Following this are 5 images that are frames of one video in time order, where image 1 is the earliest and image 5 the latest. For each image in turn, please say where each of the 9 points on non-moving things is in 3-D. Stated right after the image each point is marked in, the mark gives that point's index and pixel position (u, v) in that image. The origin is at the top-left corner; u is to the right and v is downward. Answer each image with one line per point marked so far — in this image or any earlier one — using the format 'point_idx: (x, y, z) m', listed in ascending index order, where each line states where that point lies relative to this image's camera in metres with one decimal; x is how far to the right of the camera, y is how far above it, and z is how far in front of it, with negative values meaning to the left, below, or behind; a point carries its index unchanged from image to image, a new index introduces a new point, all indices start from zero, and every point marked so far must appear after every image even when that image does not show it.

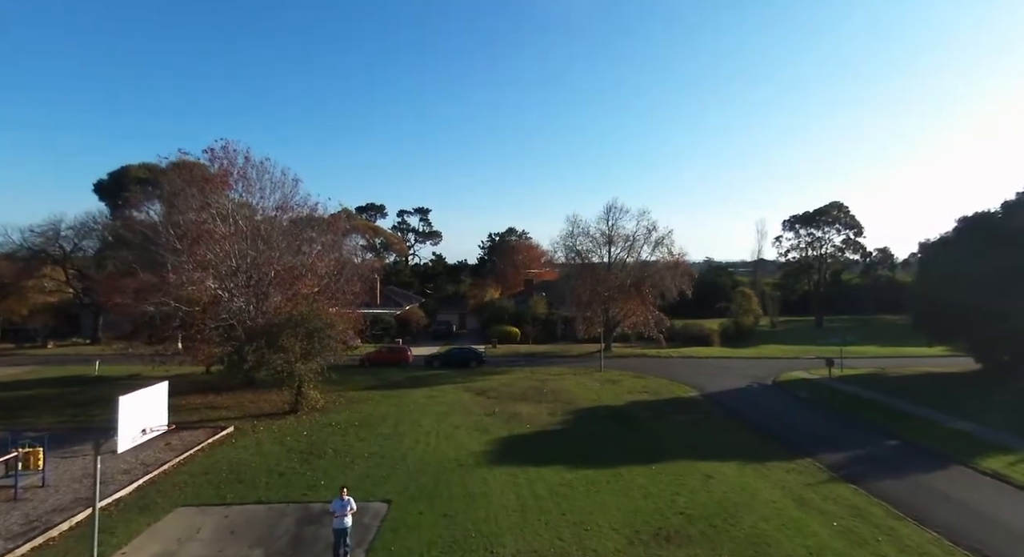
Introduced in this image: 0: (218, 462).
0: (-9.6, -6.0, +18.7) m
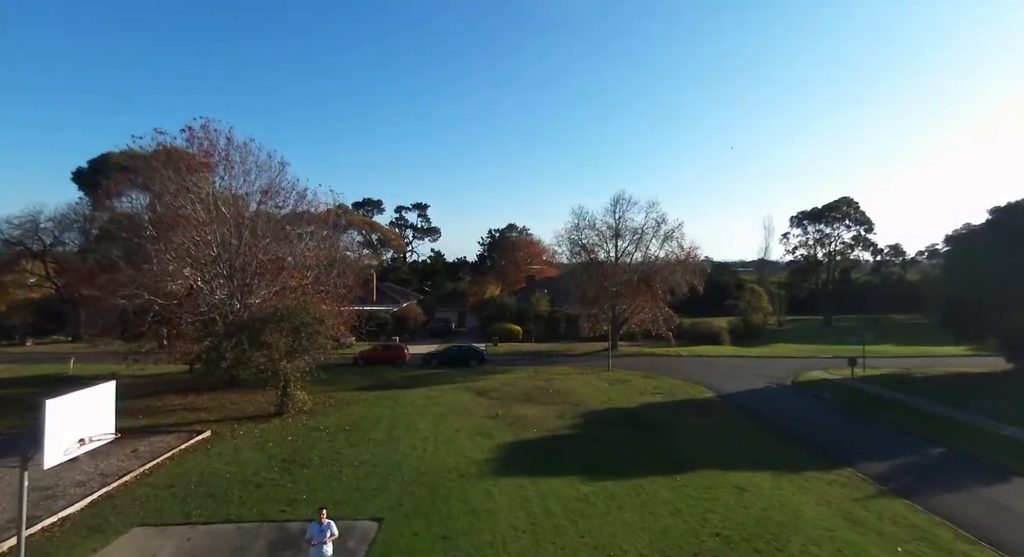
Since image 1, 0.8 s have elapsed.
0: (-9.4, -5.7, +16.6) m
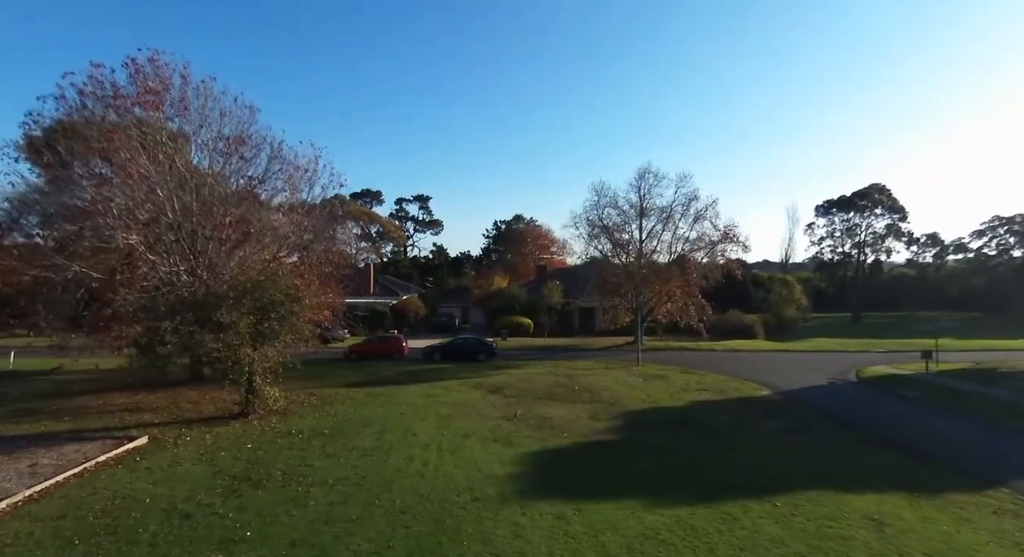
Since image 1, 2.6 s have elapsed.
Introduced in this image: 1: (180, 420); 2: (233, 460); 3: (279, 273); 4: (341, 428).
0: (-8.7, -4.5, +11.9) m
1: (-10.7, -4.6, +18.3) m
2: (-7.1, -4.6, +14.6) m
3: (-7.8, +0.2, +19.2) m
4: (-5.3, -4.6, +17.7) m
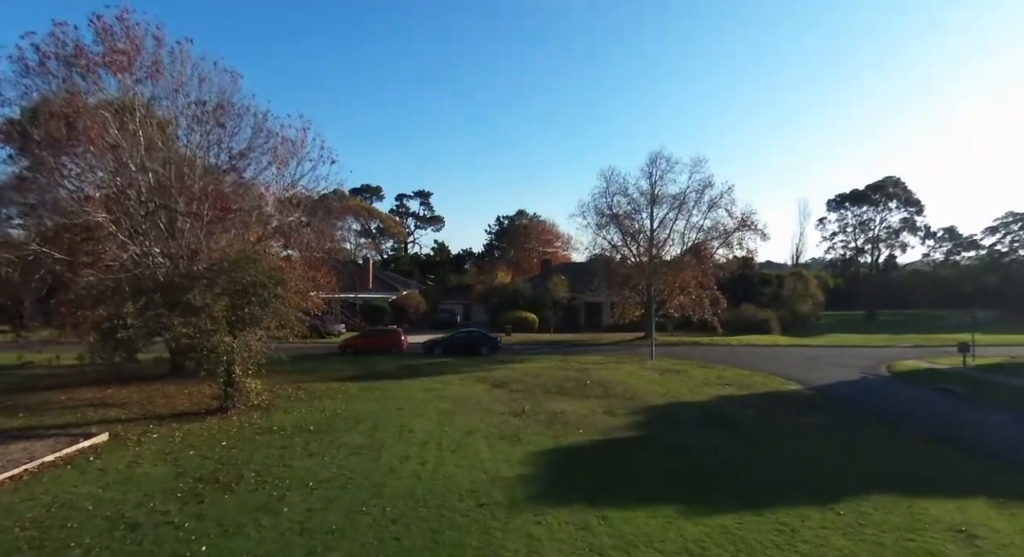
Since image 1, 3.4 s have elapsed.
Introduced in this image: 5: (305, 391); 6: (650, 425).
0: (-8.4, -3.9, +10.0) m
1: (-10.4, -4.0, +16.5) m
2: (-6.9, -4.0, +12.7) m
3: (-7.6, +0.8, +17.4) m
4: (-5.1, -4.0, +15.8) m
5: (-7.2, -3.9, +19.8) m
6: (+3.9, -4.2, +16.2) m
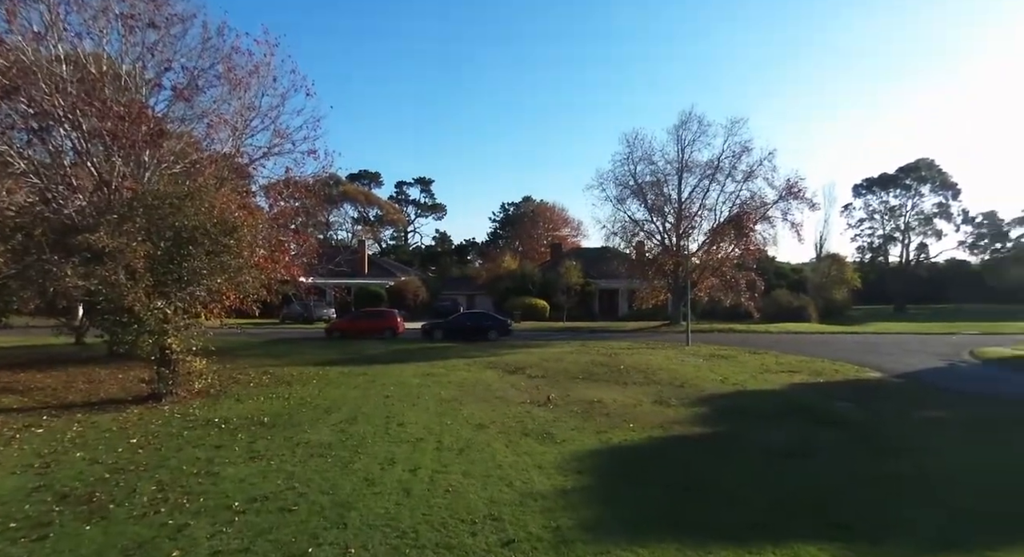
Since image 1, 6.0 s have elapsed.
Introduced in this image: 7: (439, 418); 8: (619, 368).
0: (-7.9, -2.7, +5.9) m
1: (-9.9, -2.7, +12.4) m
2: (-6.4, -2.8, +8.6) m
3: (-7.1, +2.0, +13.3) m
4: (-4.5, -2.8, +11.7) m
5: (-6.7, -2.7, +15.7) m
6: (+4.5, -3.0, +12.1) m
7: (-1.5, -2.9, +11.7) m
8: (+3.4, -2.9, +18.5) m
